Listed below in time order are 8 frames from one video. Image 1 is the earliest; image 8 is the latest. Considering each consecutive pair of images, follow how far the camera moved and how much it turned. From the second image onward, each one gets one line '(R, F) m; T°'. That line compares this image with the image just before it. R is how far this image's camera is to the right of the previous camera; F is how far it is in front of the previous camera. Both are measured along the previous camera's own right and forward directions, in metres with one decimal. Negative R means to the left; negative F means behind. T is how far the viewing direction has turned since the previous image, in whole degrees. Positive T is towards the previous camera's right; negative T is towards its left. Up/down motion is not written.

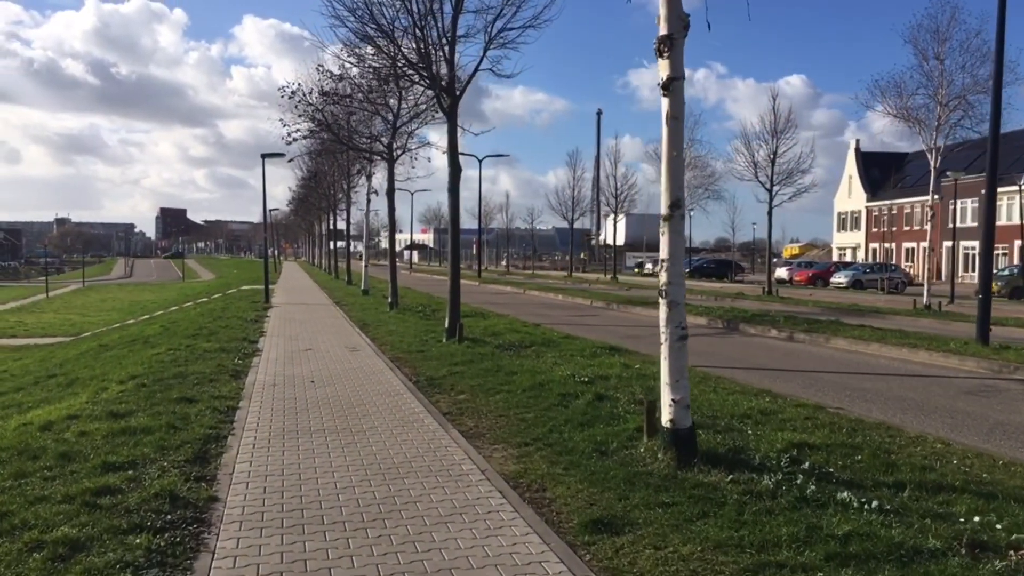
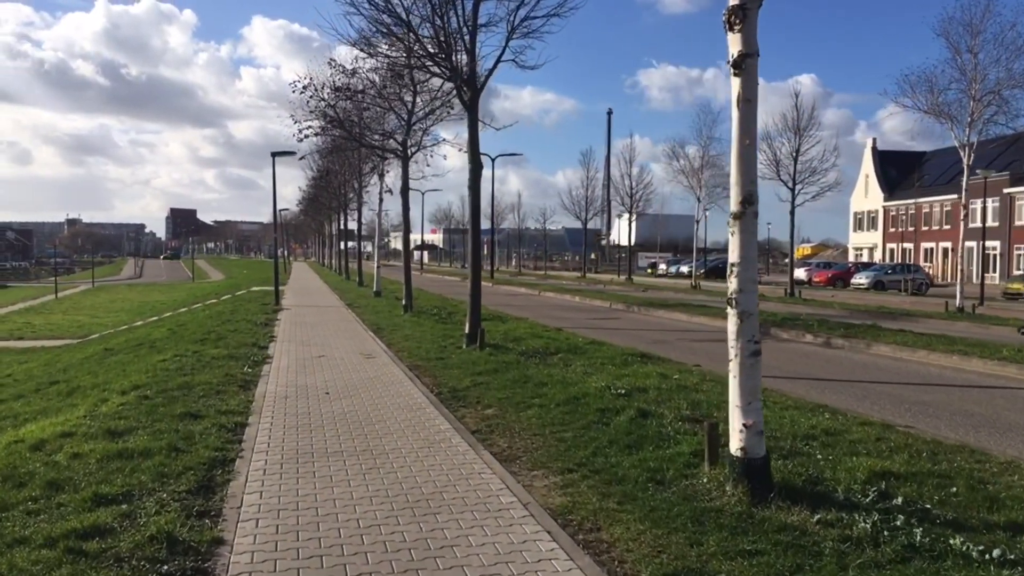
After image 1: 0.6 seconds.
(-0.2, +0.8) m; -1°
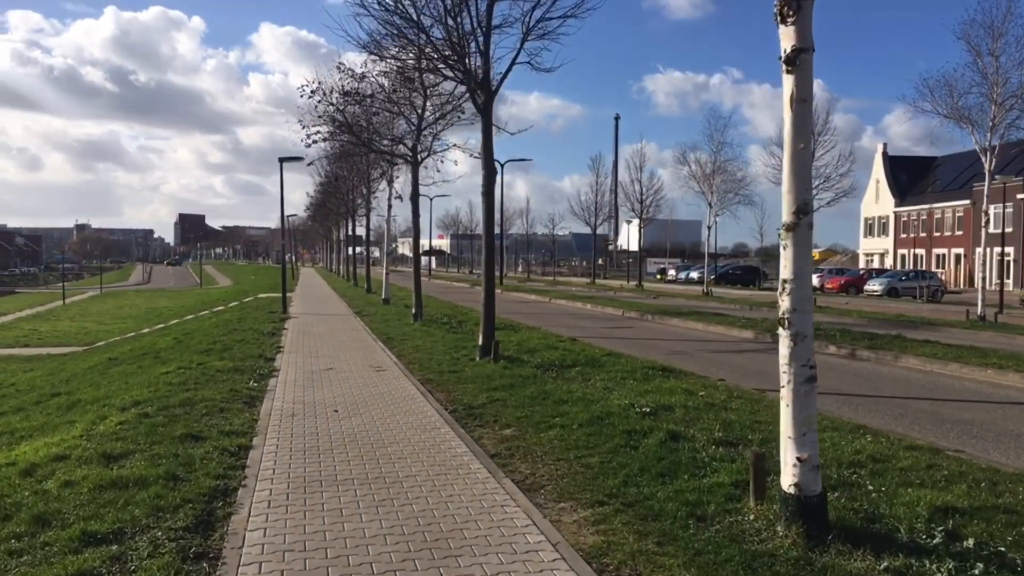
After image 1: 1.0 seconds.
(-0.1, +0.5) m; 0°
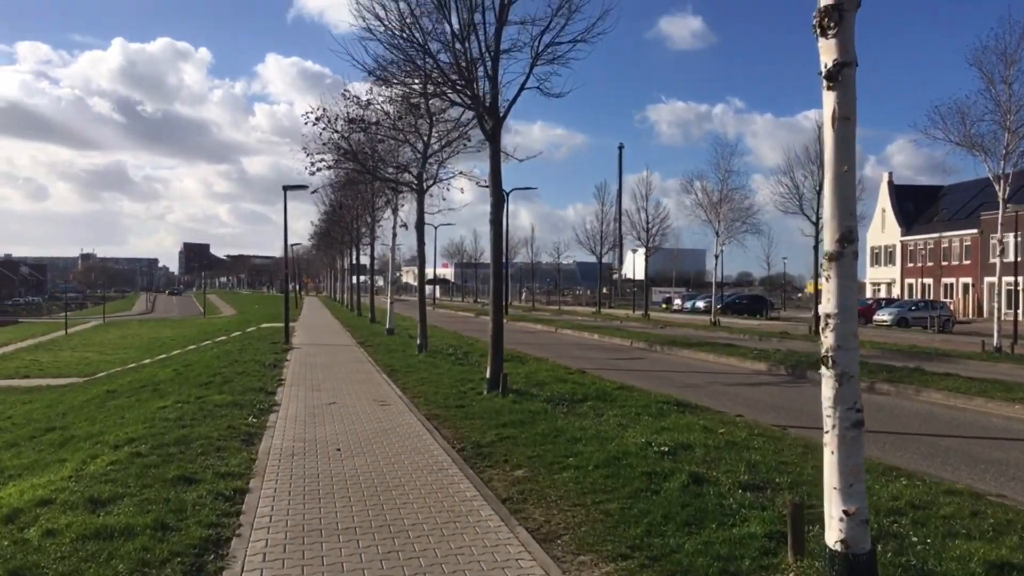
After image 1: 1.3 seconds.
(-0.1, +0.4) m; 0°
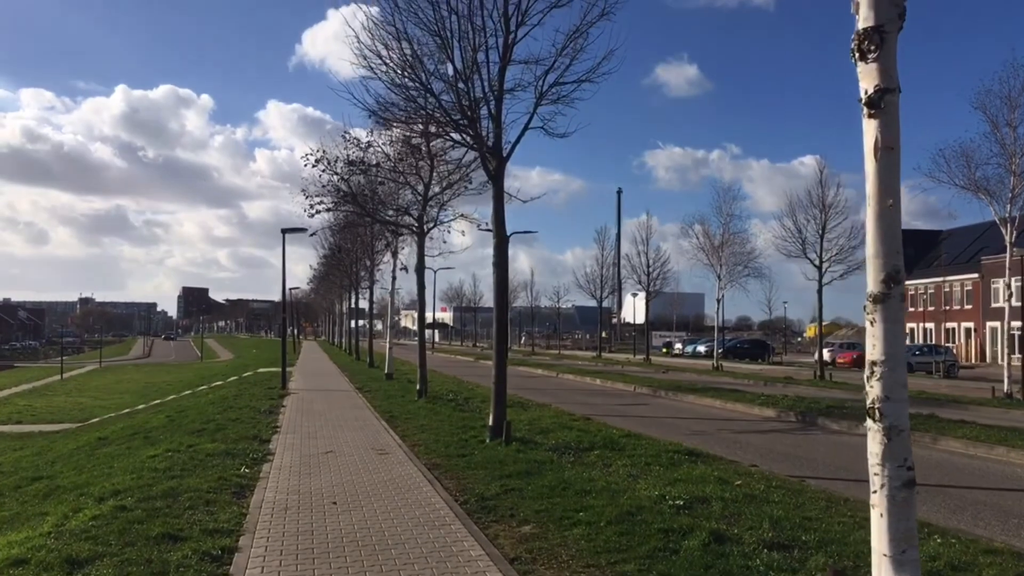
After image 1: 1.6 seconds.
(-0.1, +0.4) m; 0°
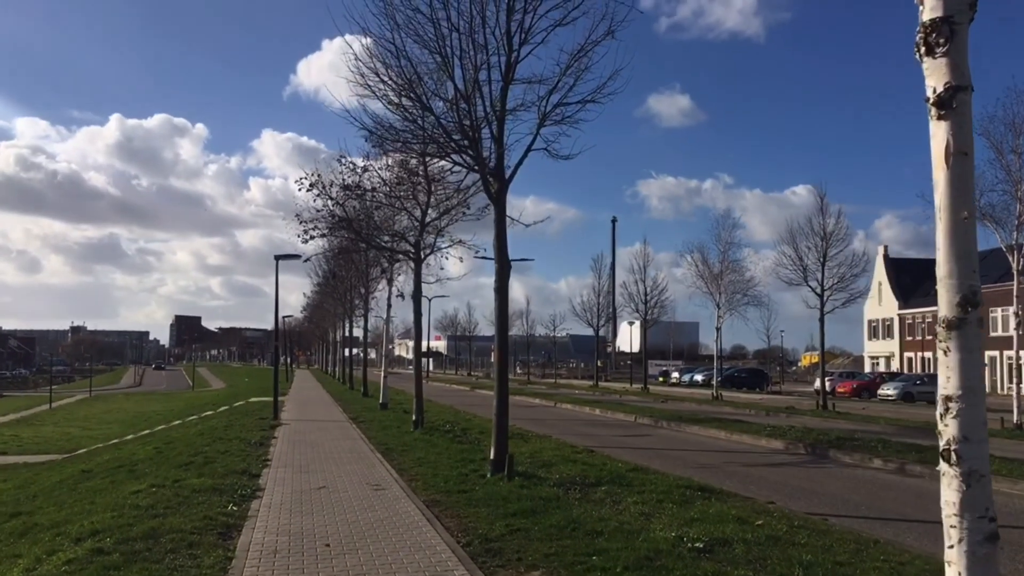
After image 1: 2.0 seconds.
(-0.1, +0.5) m; 0°
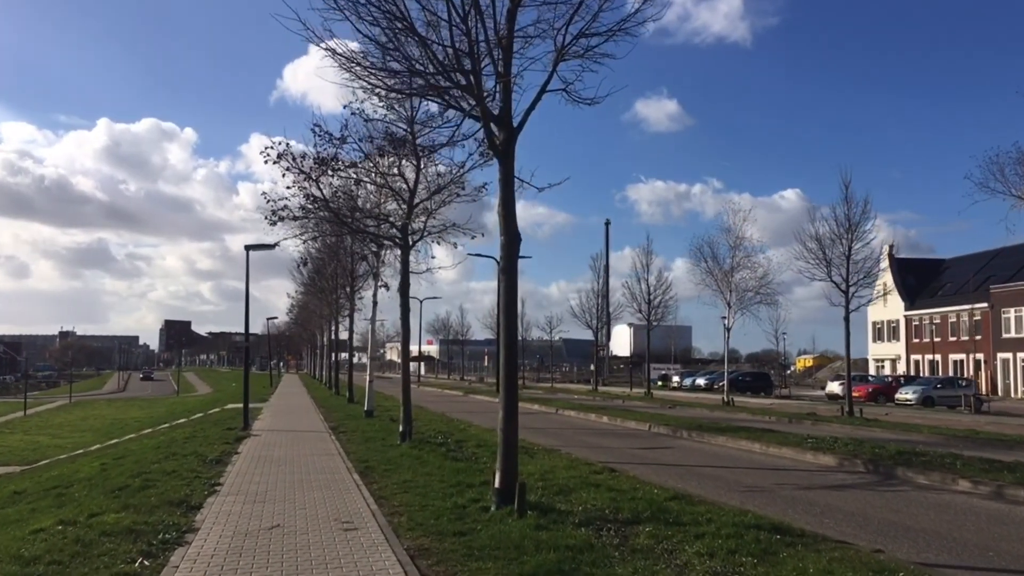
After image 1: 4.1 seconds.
(-0.2, +2.9) m; +1°
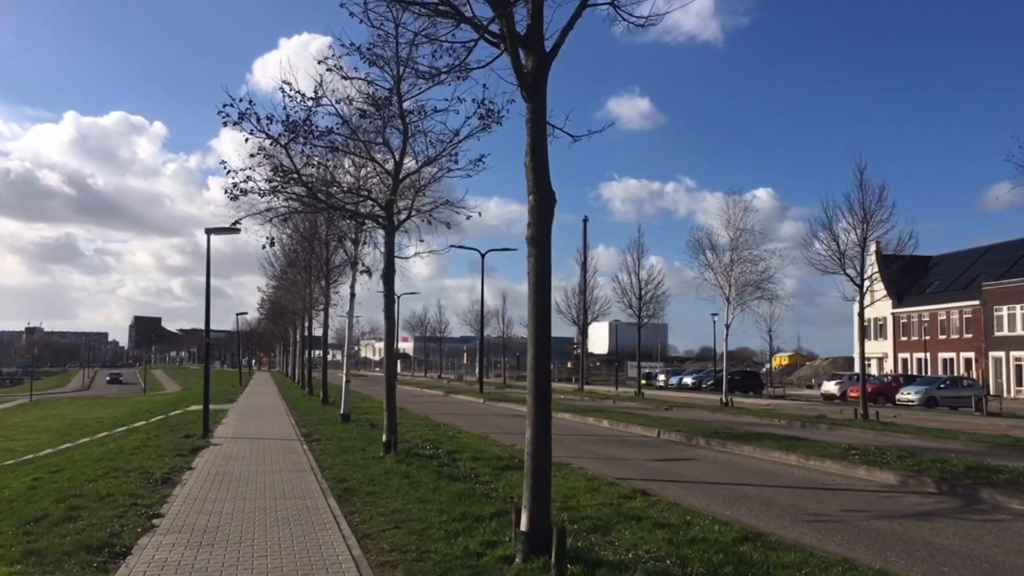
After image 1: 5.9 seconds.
(-0.5, +2.5) m; +2°
